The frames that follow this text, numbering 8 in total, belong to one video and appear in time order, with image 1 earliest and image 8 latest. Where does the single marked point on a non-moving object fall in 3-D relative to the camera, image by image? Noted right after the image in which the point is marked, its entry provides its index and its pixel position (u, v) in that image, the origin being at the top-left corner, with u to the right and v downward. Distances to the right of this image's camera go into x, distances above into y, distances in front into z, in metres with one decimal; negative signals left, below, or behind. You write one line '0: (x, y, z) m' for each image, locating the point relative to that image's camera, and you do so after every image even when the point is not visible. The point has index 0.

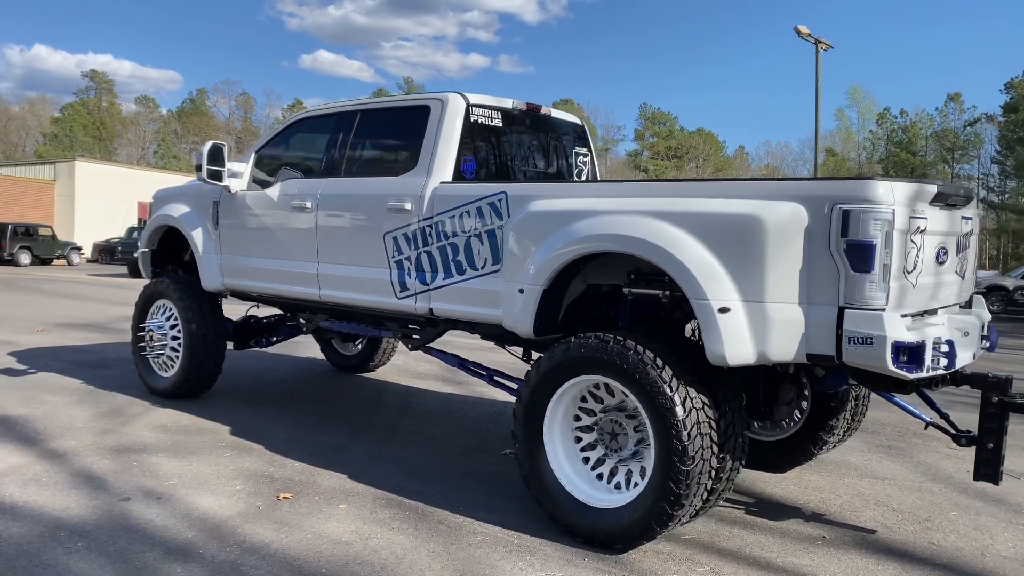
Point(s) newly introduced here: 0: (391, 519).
0: (-0.6, -1.1, +4.1) m
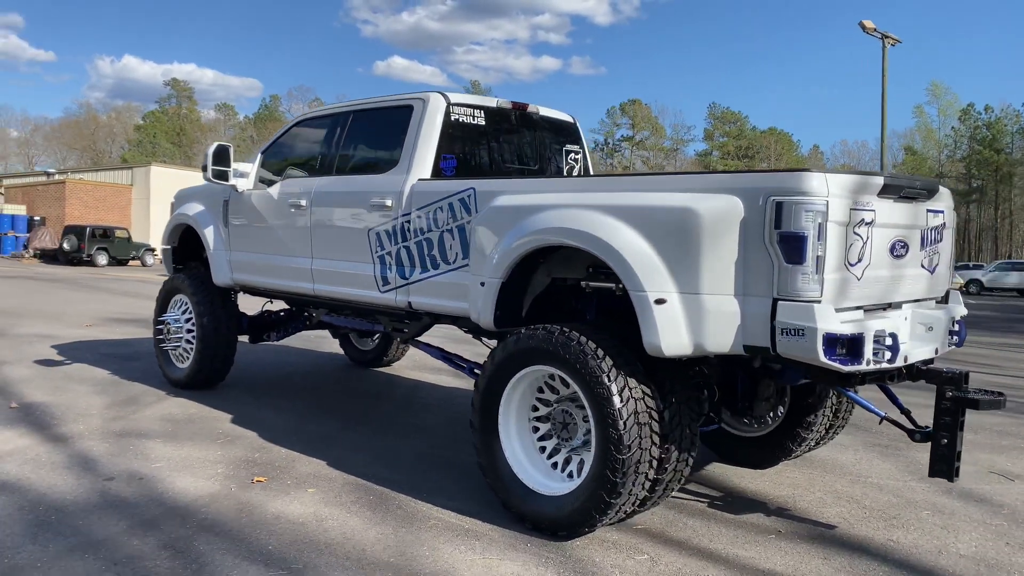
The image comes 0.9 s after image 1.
0: (-0.8, -1.1, +4.2) m
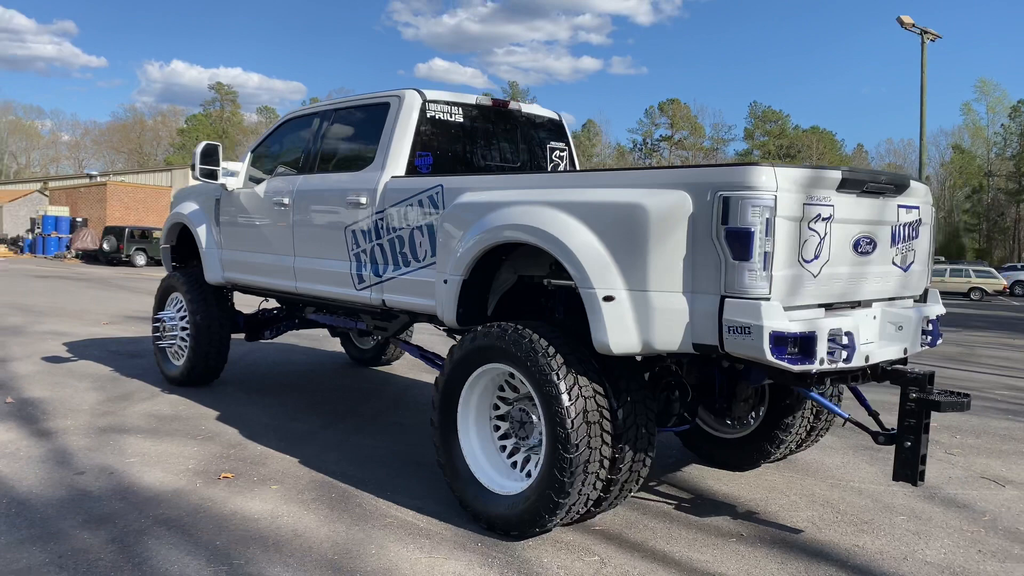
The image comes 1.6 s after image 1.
0: (-1.0, -1.0, +4.2) m
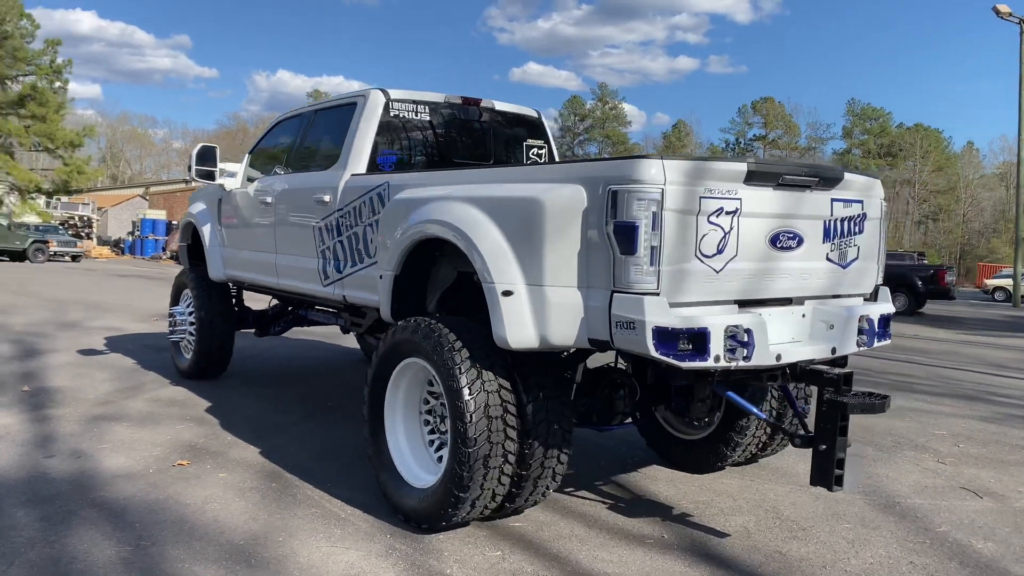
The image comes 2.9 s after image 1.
0: (-1.3, -1.0, +4.4) m
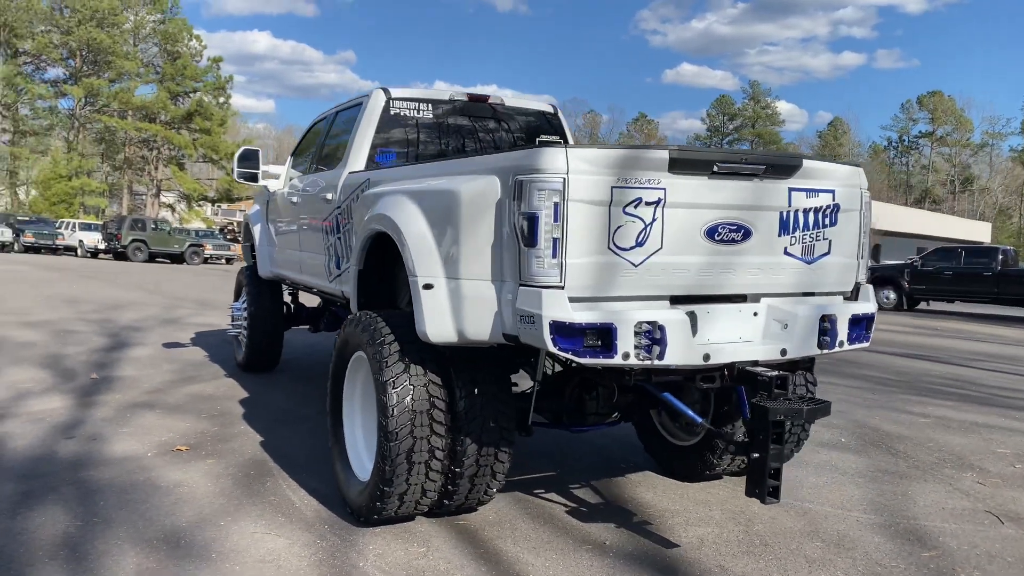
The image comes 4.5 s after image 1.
0: (-1.5, -1.0, +4.5) m
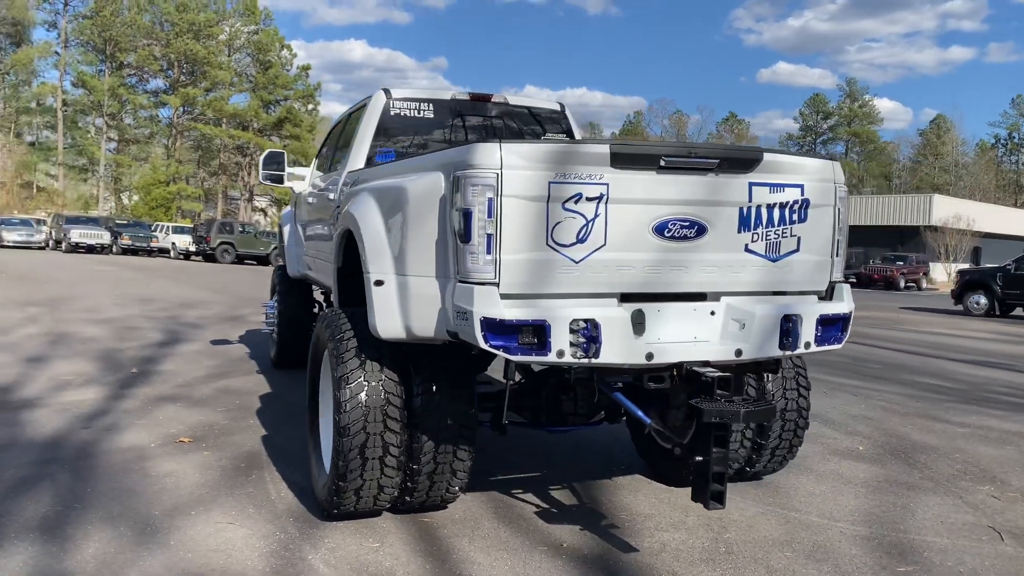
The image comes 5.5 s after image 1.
0: (-1.6, -1.0, +4.7) m
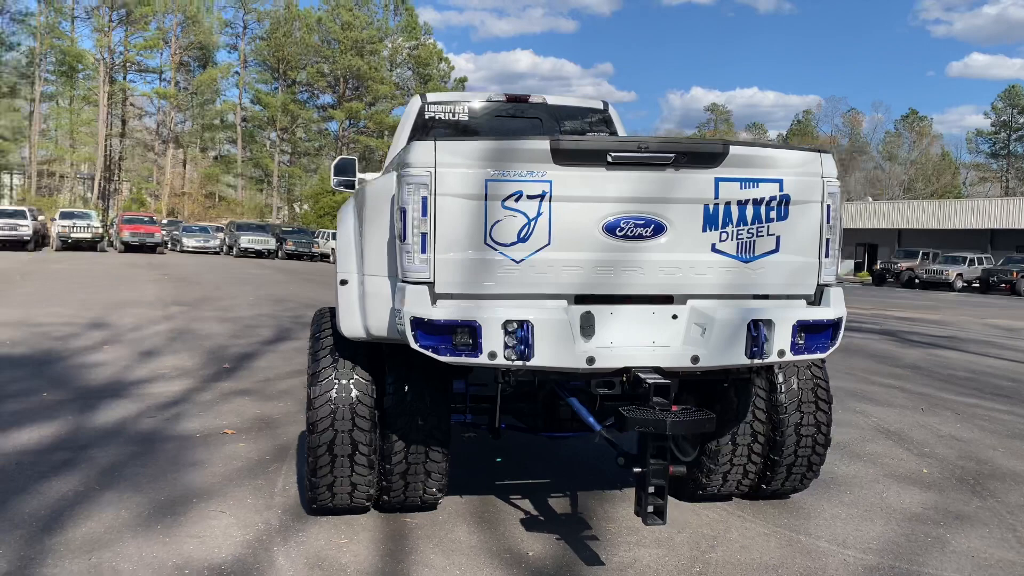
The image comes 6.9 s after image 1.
0: (-1.5, -1.0, +4.9) m
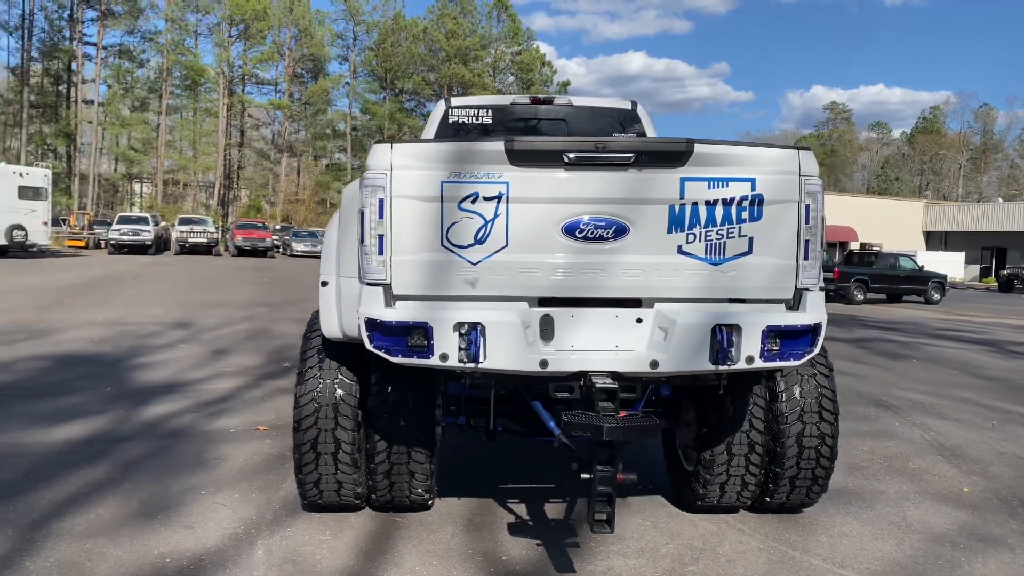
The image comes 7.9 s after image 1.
0: (-1.4, -1.0, +5.0) m
